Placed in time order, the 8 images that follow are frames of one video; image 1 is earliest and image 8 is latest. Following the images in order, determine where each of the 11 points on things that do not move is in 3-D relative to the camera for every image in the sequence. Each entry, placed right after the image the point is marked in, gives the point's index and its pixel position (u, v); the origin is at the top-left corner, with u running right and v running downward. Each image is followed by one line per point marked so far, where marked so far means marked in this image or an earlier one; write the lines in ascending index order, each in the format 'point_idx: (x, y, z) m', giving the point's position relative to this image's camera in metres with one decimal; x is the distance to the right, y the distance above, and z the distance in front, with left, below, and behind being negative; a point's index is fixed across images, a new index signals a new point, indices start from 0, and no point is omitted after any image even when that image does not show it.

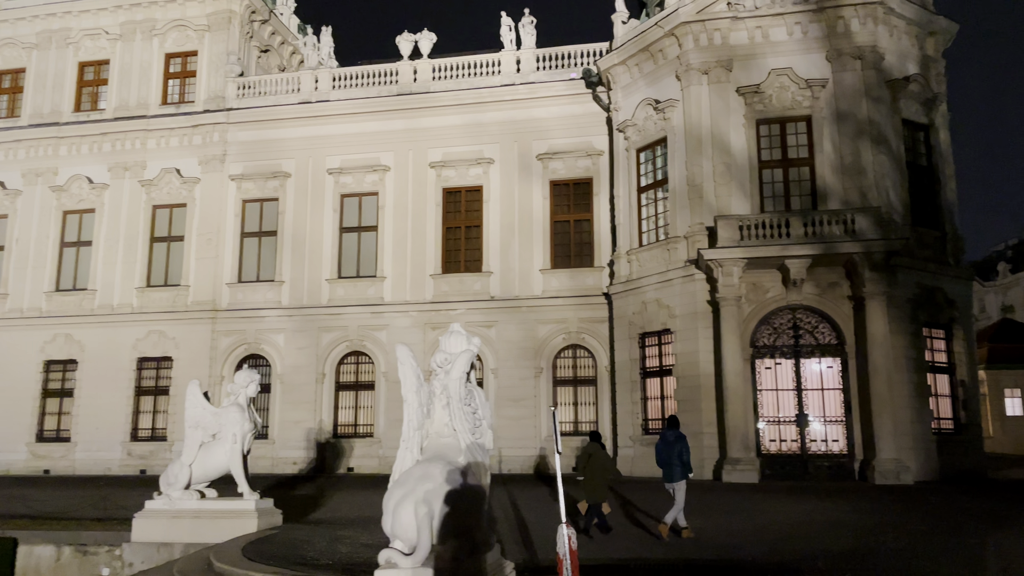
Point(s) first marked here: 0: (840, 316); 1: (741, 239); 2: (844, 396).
0: (+7.6, -0.6, +19.8) m
1: (+5.2, +1.1, +19.4) m
2: (+7.6, -2.5, +19.8) m
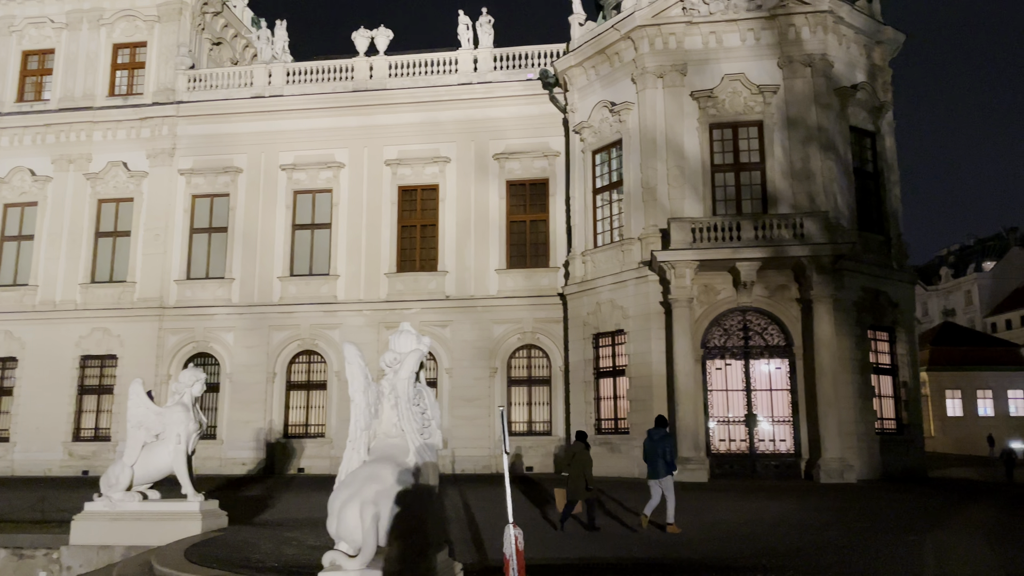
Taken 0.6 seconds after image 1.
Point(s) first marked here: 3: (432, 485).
0: (+6.5, -0.7, +20.1) m
1: (+4.2, +1.1, +19.6) m
2: (+6.5, -2.5, +20.1) m
3: (-0.7, -1.6, +7.1) m
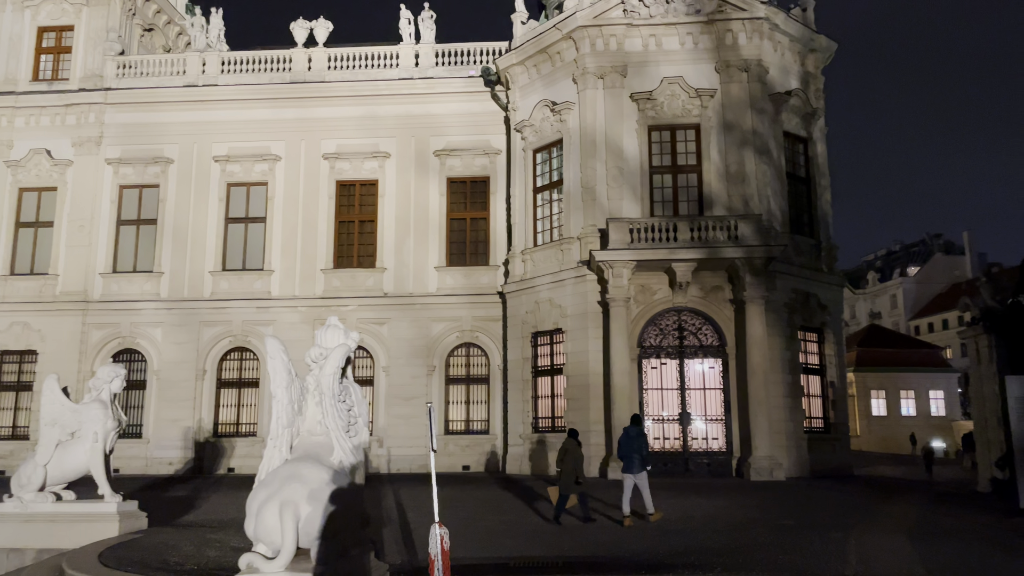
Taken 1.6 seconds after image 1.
0: (+5.0, -0.7, +20.5) m
1: (+2.8, +1.1, +19.8) m
2: (+5.0, -2.6, +20.4) m
3: (-1.3, -1.6, +7.0) m
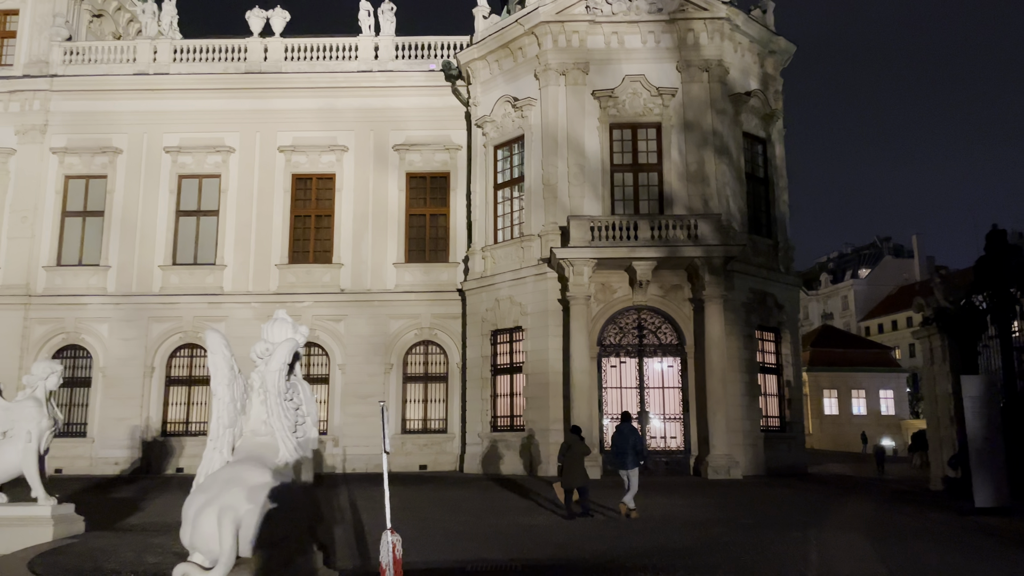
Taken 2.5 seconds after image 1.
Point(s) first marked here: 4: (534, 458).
0: (+4.0, -0.7, +20.4) m
1: (+1.8, +1.1, +19.6) m
2: (+4.0, -2.5, +20.4) m
3: (-1.6, -1.5, +6.7) m
4: (+0.5, -4.0, +20.1) m
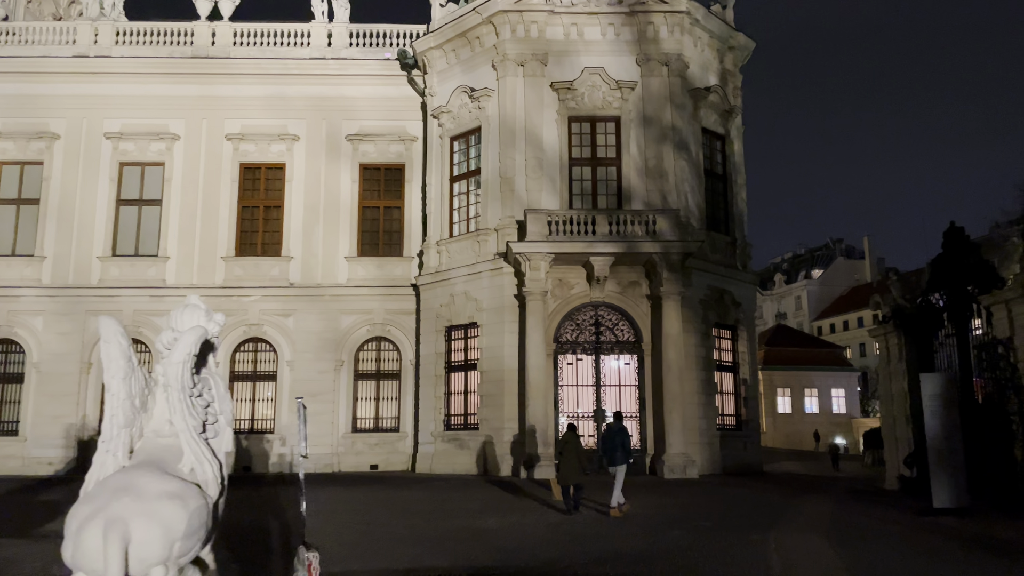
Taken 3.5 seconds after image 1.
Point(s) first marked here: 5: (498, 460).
0: (+3.0, -0.6, +20.1) m
1: (+0.8, +1.2, +19.2) m
2: (+3.0, -2.5, +20.1) m
3: (-2.0, -1.4, +6.1) m
4: (-0.6, -3.9, +19.6) m
5: (-0.3, -3.9, +19.4) m
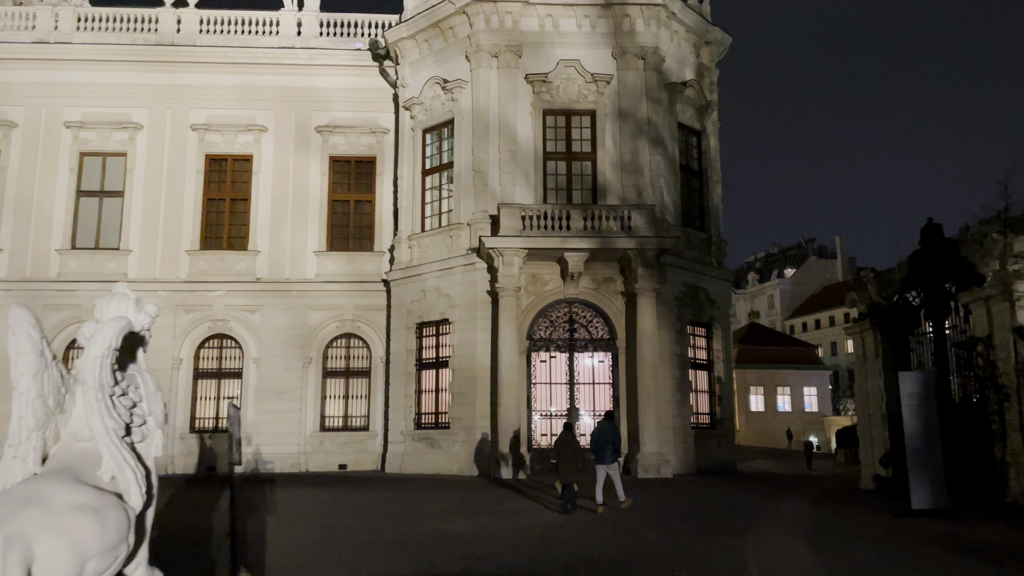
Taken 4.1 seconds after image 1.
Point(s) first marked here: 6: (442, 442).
0: (+2.3, -0.5, +19.8) m
1: (+0.2, +1.3, +18.8) m
2: (+2.3, -2.4, +19.8) m
3: (-2.2, -1.4, +5.6) m
4: (-1.2, -3.8, +19.1) m
5: (-1.0, -3.8, +18.9) m
6: (-1.6, -3.5, +19.6) m
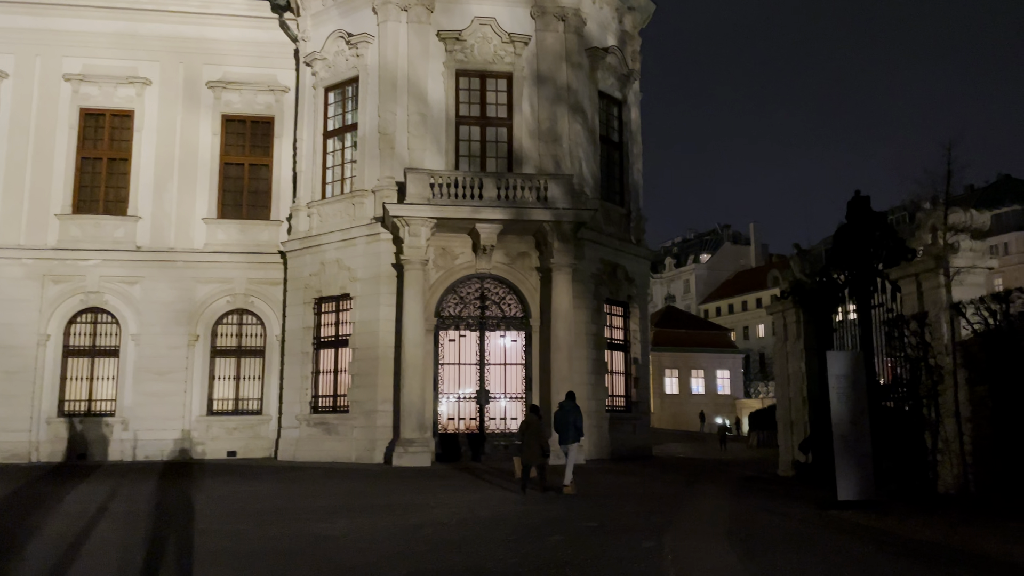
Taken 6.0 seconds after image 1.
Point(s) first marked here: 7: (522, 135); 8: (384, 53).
0: (+0.3, 0.0, +18.6) m
1: (-1.6, +1.9, +17.4) m
2: (+0.3, -1.8, +18.6) m
3: (-2.9, -1.1, +4.1) m
4: (-3.2, -3.2, +17.7) m
5: (-2.9, -3.2, +17.5) m
6: (-3.6, -2.9, +18.1) m
7: (+0.2, +3.4, +19.1) m
8: (-2.8, +5.2, +18.9) m
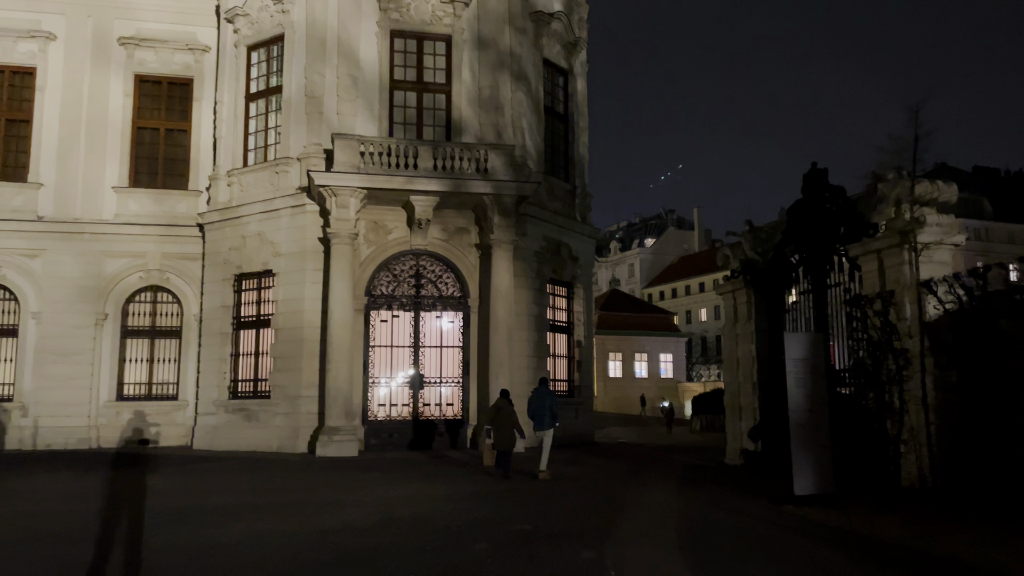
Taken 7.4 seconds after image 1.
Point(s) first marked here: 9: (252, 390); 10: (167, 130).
0: (-0.9, +0.5, +17.4) m
1: (-2.8, +2.3, +16.0) m
2: (-1.0, -1.4, +17.5) m
3: (-3.3, -0.9, +2.8) m
4: (-4.4, -2.7, +16.4) m
5: (-4.2, -2.8, +16.2) m
6: (-4.9, -2.4, +16.7) m
7: (-1.1, +3.9, +17.8) m
8: (-4.1, +5.7, +17.4) m
9: (-5.2, -2.0, +17.3) m
10: (-7.8, +3.6, +19.4) m
